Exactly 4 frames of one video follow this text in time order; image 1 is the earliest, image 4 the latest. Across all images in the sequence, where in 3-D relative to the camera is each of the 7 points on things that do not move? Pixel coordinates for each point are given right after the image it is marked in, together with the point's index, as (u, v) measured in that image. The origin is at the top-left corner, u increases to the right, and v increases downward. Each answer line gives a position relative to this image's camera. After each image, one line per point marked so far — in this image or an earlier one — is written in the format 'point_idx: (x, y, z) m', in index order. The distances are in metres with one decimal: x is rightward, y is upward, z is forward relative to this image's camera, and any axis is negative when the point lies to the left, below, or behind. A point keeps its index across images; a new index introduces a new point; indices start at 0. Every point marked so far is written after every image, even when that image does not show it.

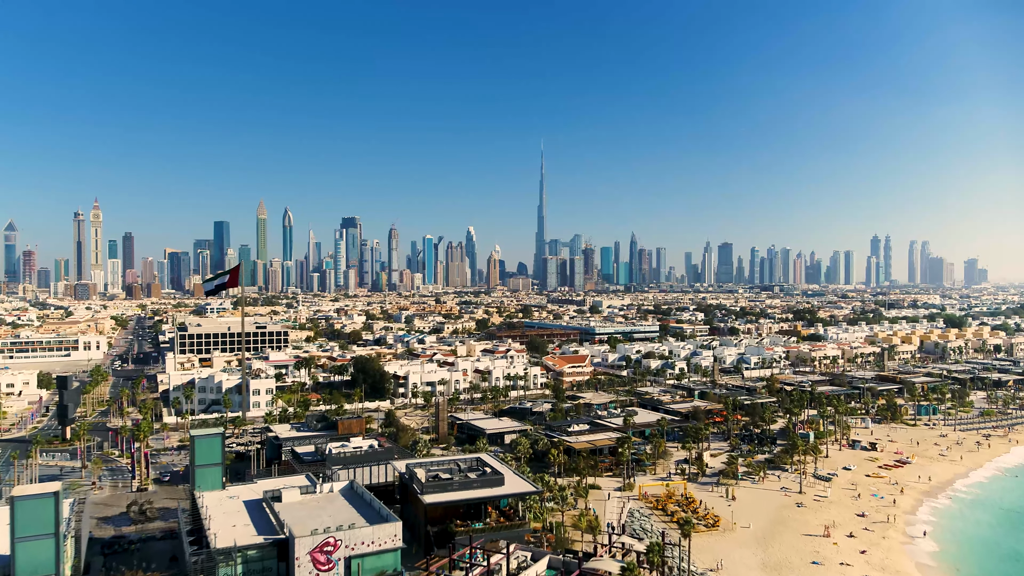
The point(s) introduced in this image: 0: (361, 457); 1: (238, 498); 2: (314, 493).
0: (-4.2, -4.7, +19.6) m
1: (-6.2, -4.7, +15.9) m
2: (-4.5, -4.7, +16.1) m
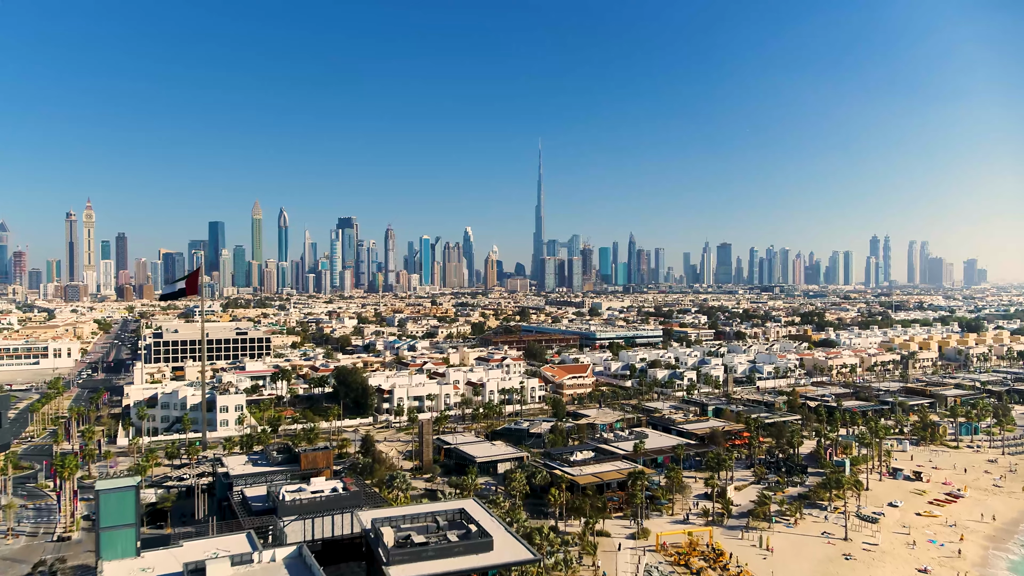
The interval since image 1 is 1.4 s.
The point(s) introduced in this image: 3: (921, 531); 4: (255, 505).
0: (-4.4, -4.9, +16.1) m
1: (-6.3, -5.0, +12.4) m
2: (-4.7, -5.0, +12.7) m
3: (+11.4, -6.8, +19.6) m
4: (-6.0, -5.1, +16.6) m
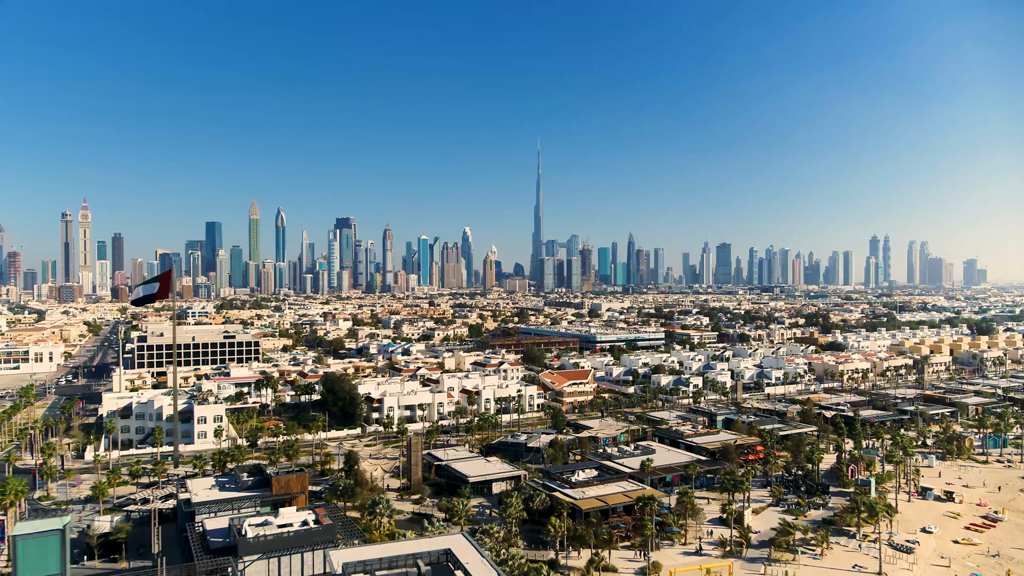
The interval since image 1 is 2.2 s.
0: (-4.5, -5.1, +14.1) m
1: (-6.5, -5.1, +10.4) m
2: (-4.8, -5.1, +10.7) m
3: (+11.3, -6.9, +17.7) m
4: (-6.2, -5.2, +14.6) m
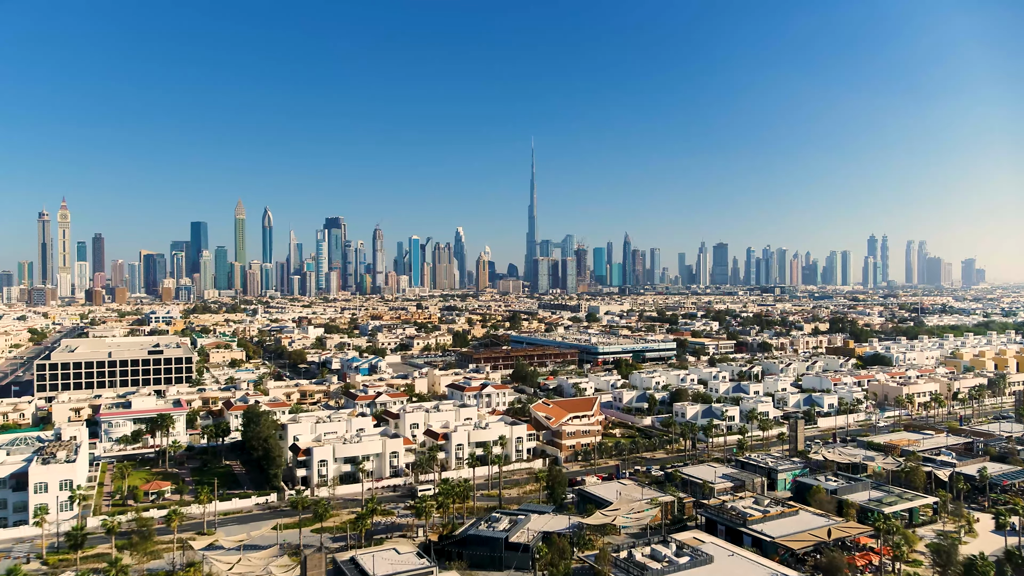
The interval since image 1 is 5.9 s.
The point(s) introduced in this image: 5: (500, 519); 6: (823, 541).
0: (-5.0, -5.3, +4.7) m
1: (-7.0, -5.3, +1.0) m
2: (-5.3, -5.3, +1.3) m
3: (+10.7, -7.1, +8.4) m
4: (-6.7, -5.5, +5.2) m
5: (-0.3, -6.1, +18.4) m
6: (+7.3, -5.9, +16.7) m
